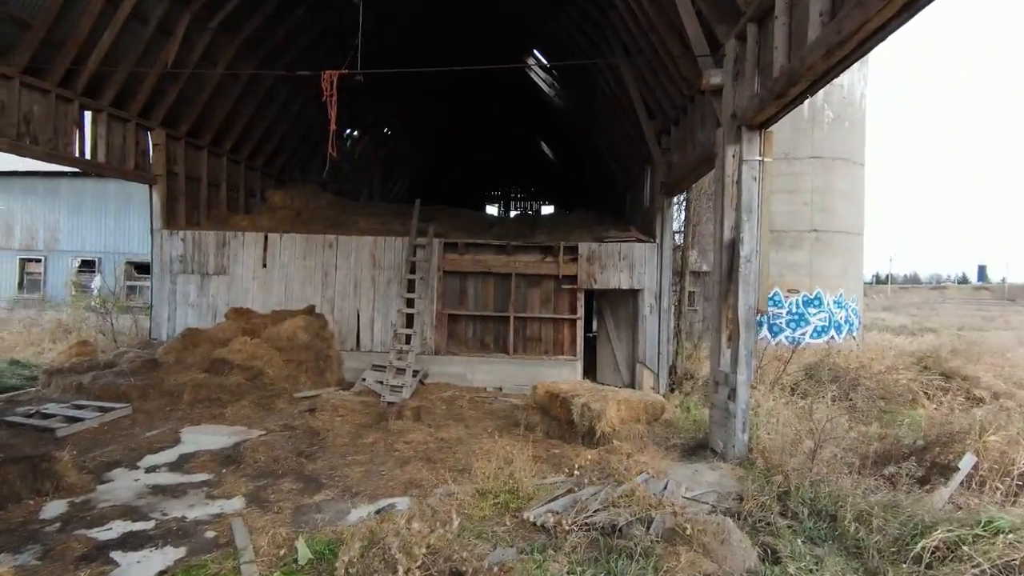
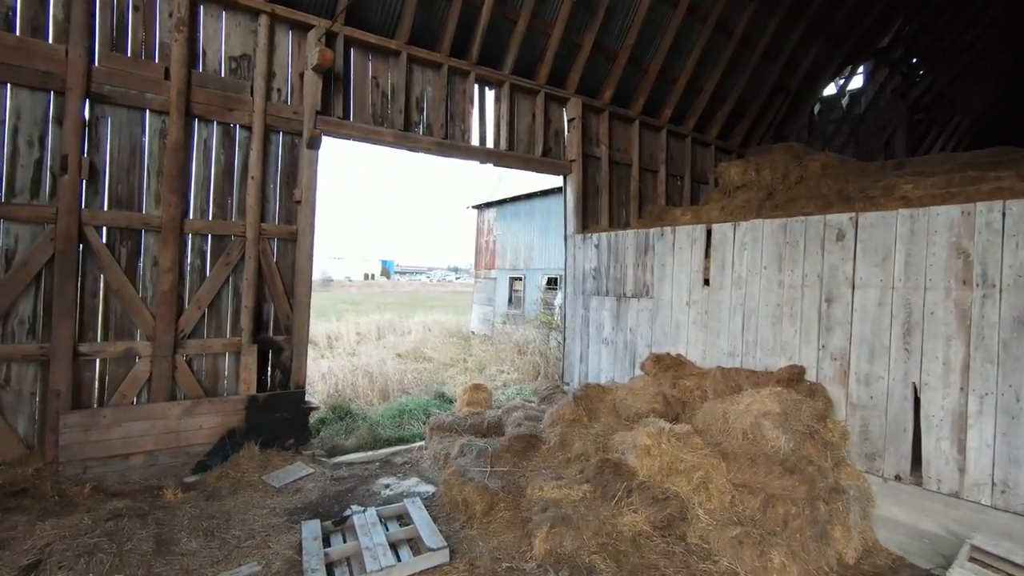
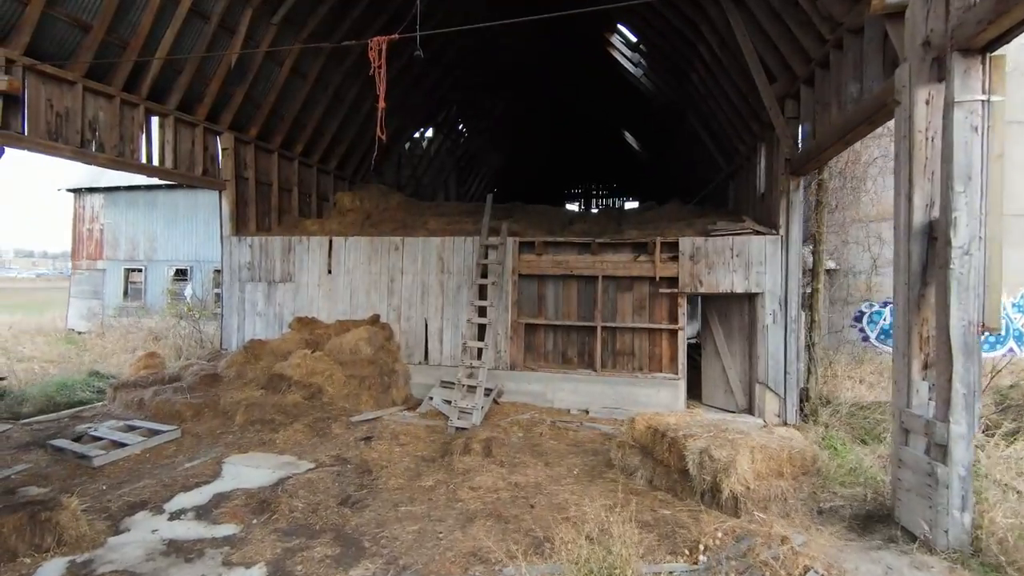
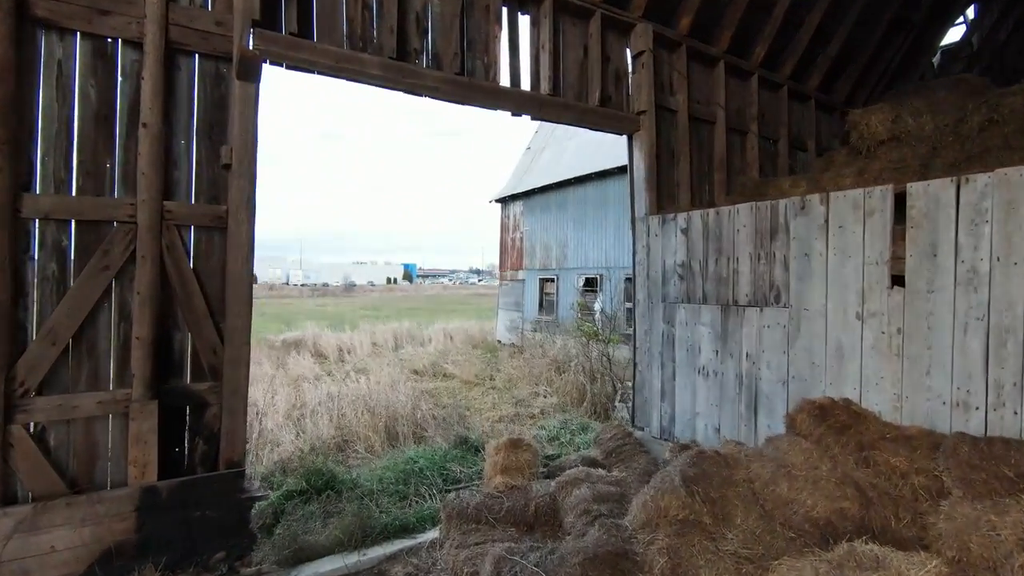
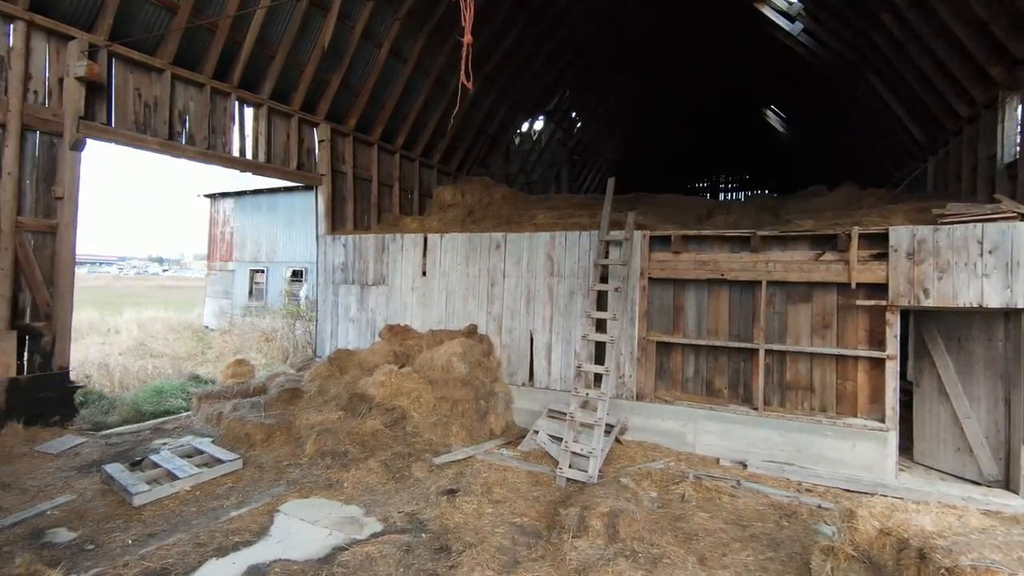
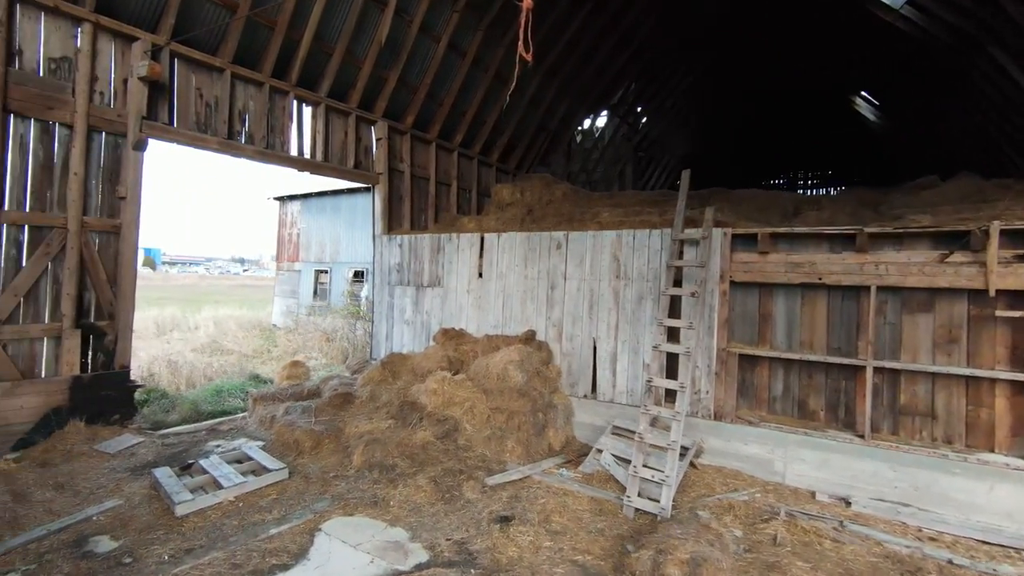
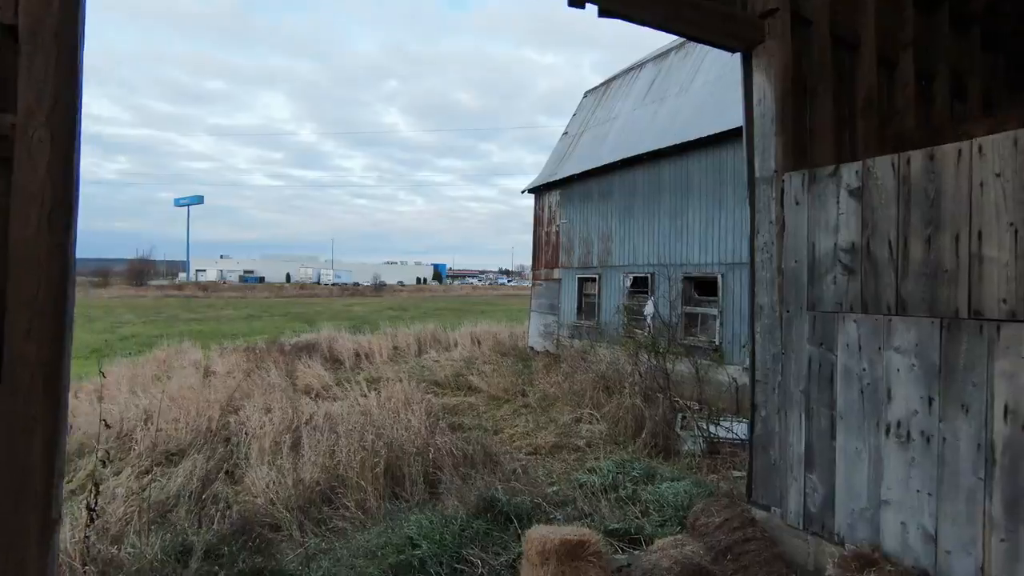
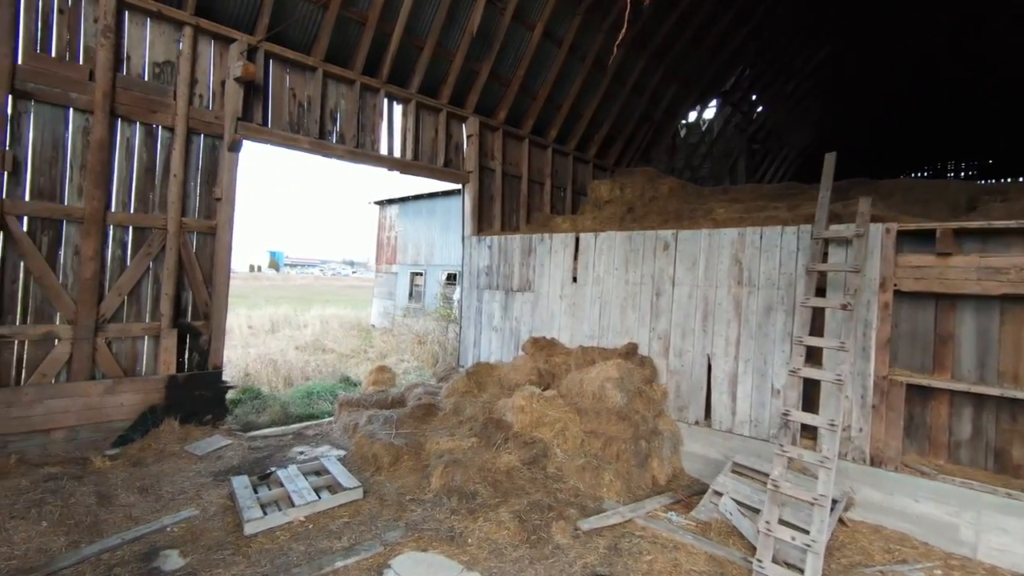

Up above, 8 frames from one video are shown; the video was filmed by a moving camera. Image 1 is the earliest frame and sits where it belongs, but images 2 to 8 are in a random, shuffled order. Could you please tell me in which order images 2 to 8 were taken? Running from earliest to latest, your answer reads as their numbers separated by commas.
3, 5, 6, 8, 2, 4, 7
